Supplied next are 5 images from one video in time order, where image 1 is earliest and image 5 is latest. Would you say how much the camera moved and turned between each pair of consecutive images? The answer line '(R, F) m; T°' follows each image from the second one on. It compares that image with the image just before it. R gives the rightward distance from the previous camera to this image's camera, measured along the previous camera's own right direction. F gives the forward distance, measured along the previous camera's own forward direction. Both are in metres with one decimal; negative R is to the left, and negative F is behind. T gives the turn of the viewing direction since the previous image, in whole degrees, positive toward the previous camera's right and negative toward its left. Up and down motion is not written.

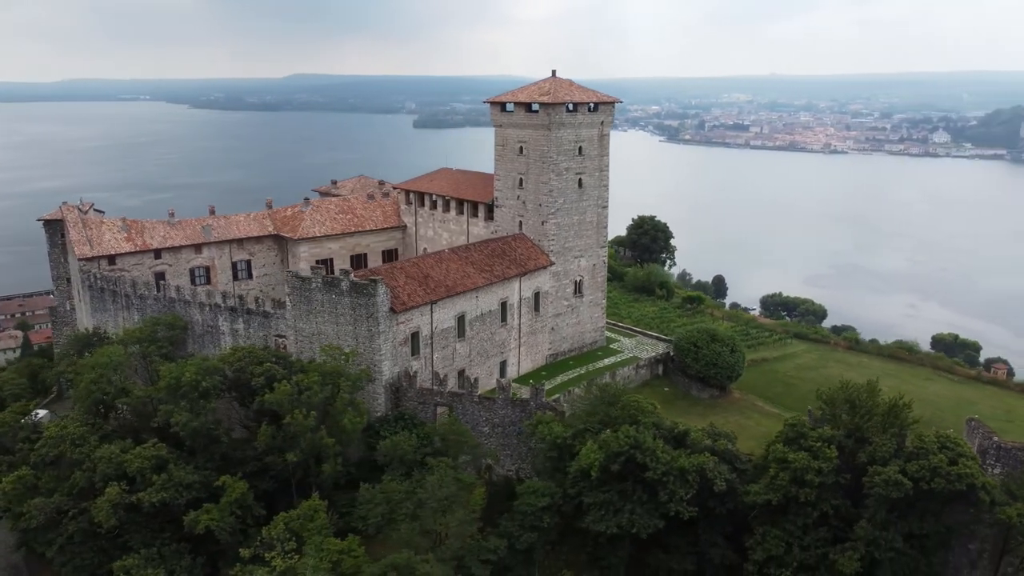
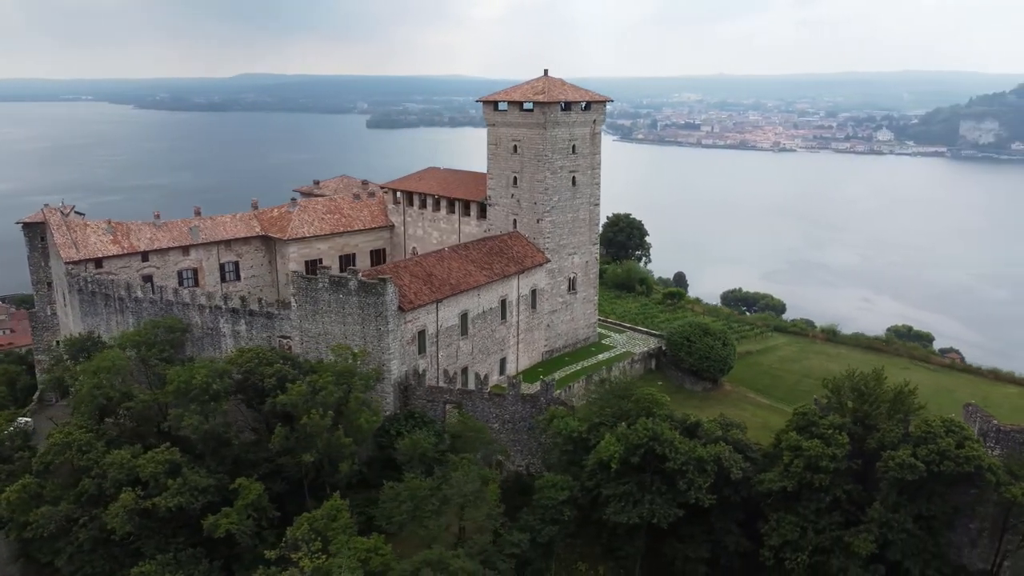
(-1.5, -0.2) m; +3°
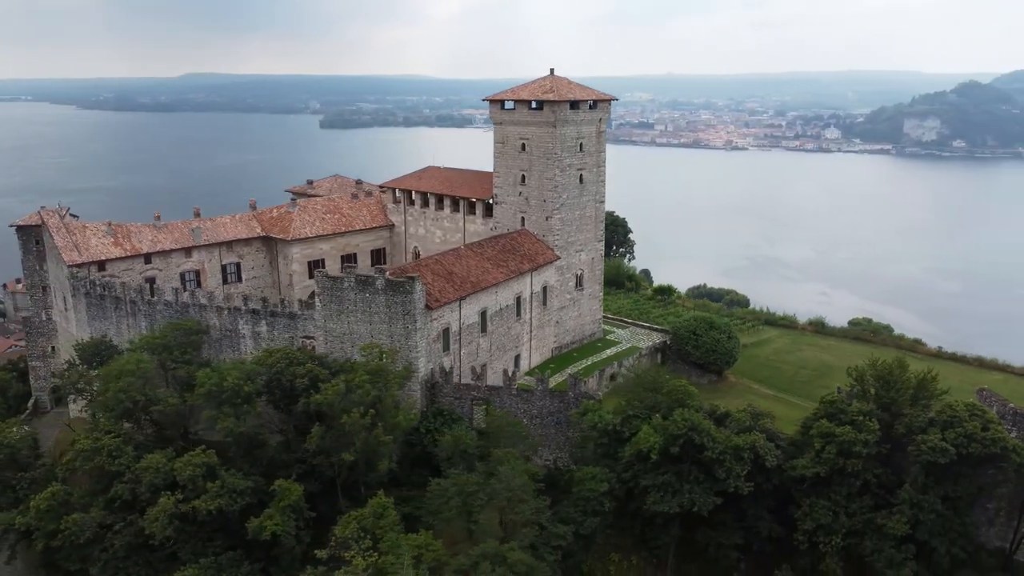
(-2.0, -0.2) m; +3°
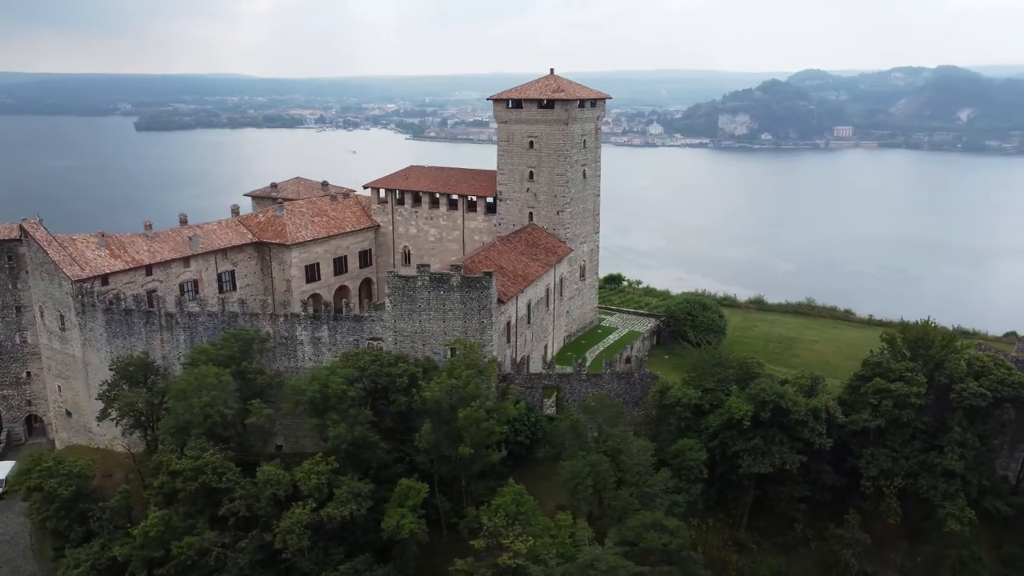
(-6.7, -0.2) m; +12°
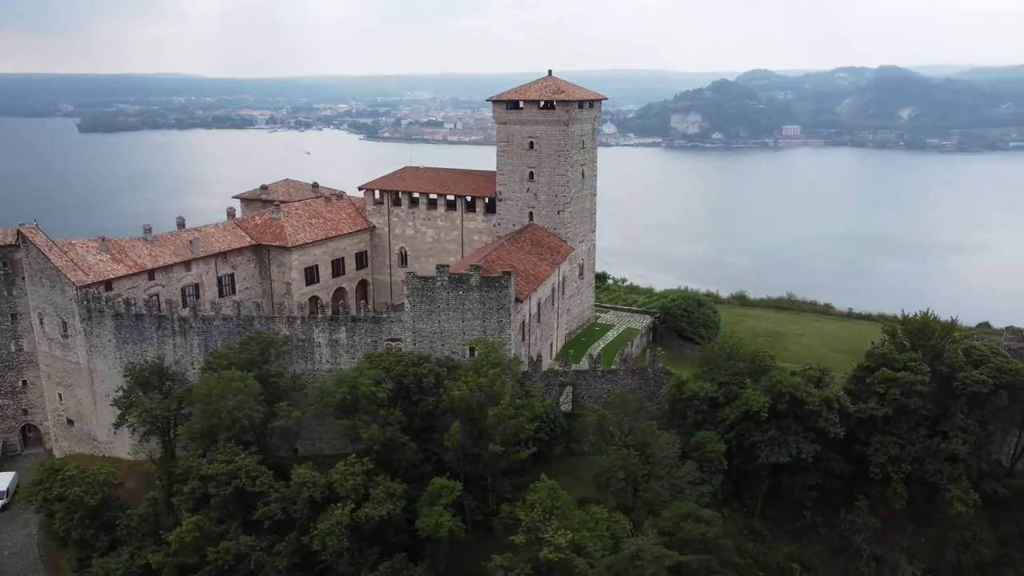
(-1.8, -0.2) m; +3°
